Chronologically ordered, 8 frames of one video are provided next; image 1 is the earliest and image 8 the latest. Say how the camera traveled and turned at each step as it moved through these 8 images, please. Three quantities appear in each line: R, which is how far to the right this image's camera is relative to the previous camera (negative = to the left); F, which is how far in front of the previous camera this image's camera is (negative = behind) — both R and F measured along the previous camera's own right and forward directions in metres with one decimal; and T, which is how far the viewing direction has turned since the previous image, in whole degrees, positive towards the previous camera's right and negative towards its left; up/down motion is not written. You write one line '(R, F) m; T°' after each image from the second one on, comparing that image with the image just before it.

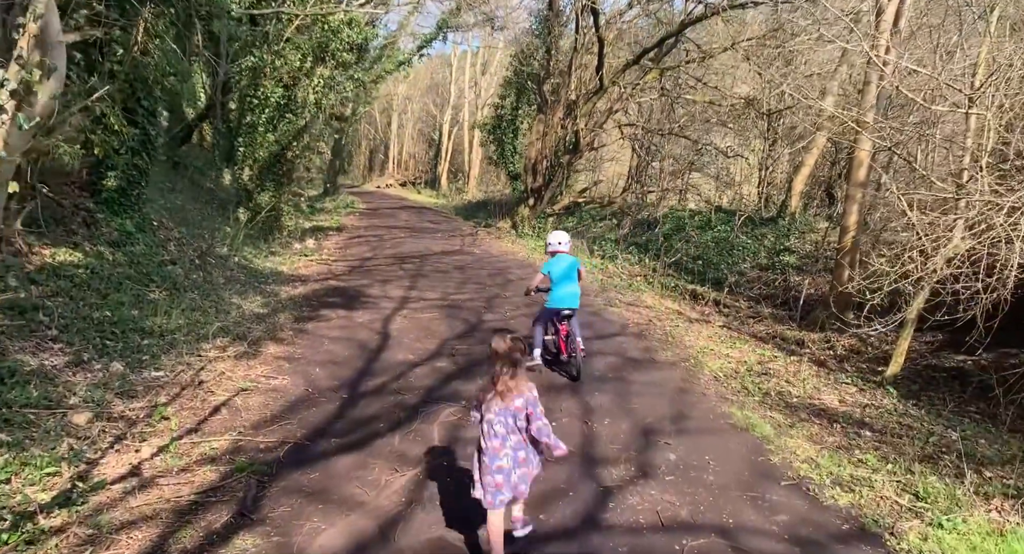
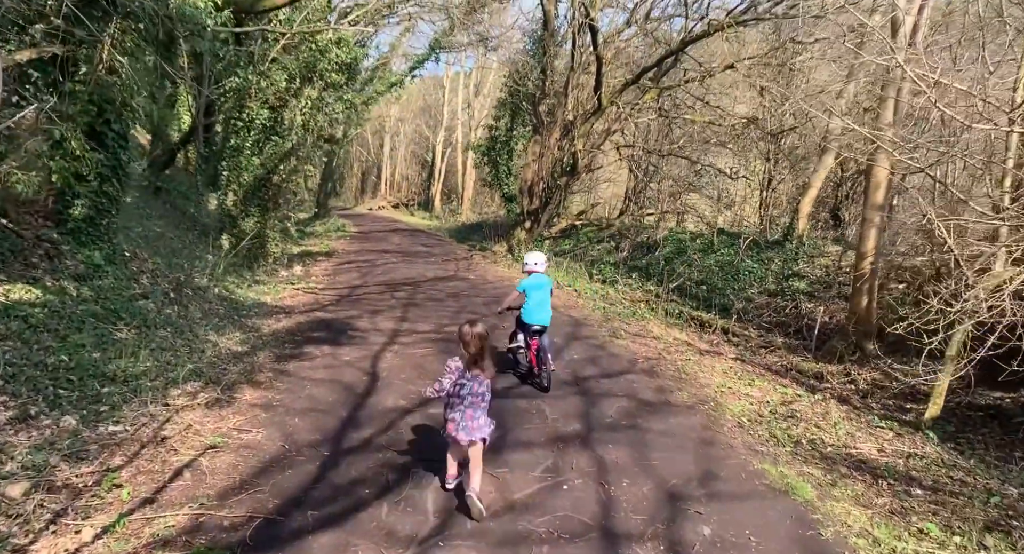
(-0.1, +0.6) m; +1°
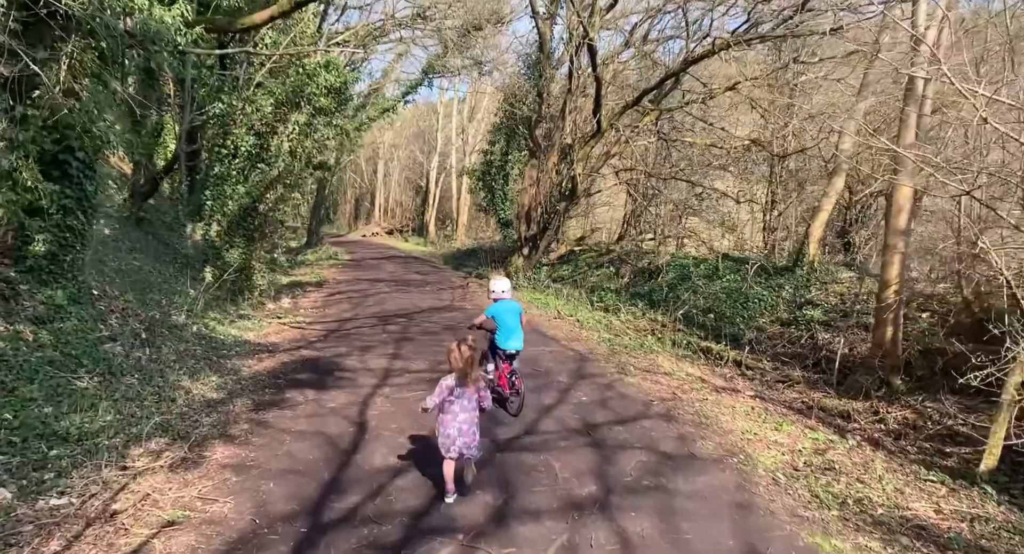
(-0.1, +0.6) m; 0°
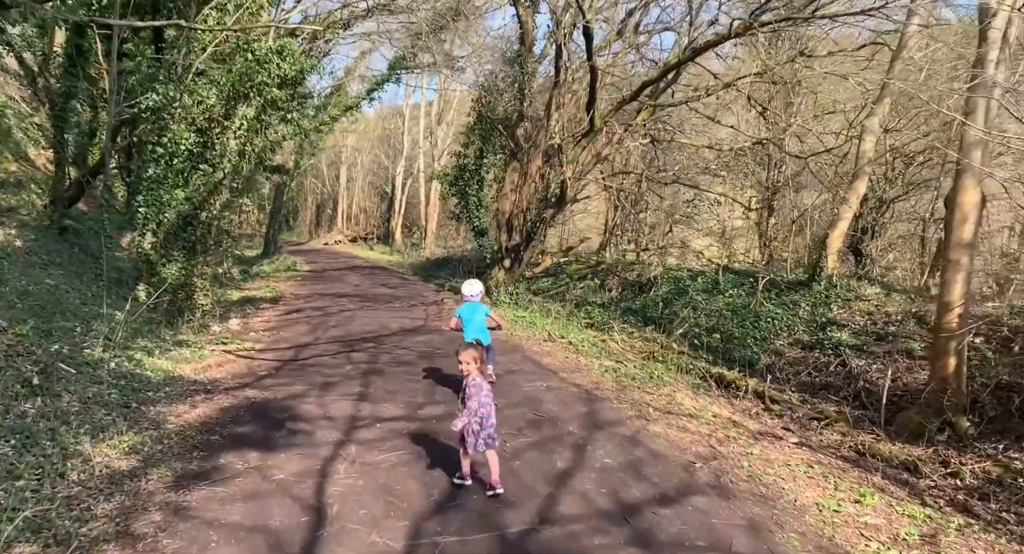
(-0.3, +1.5) m; +3°
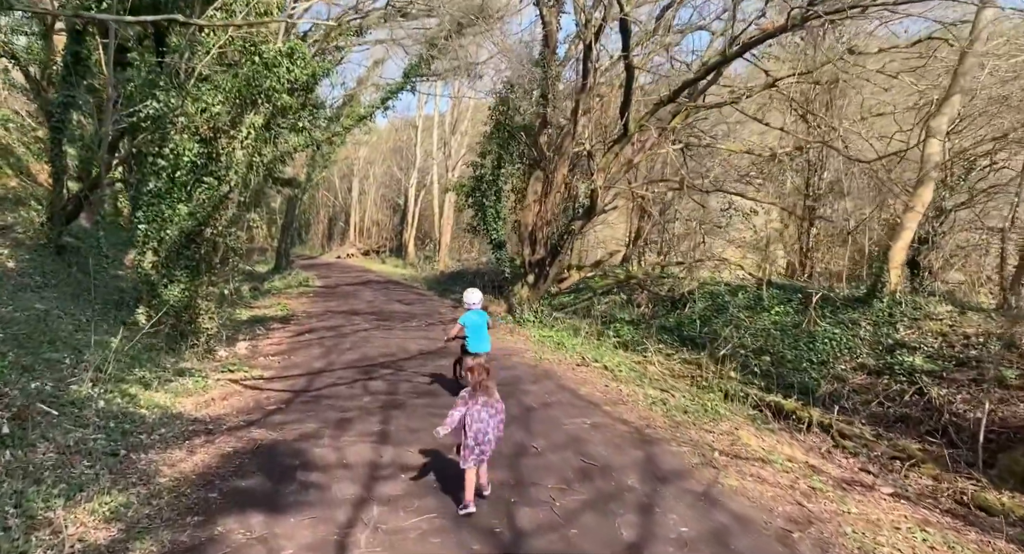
(-0.3, +0.9) m; -1°
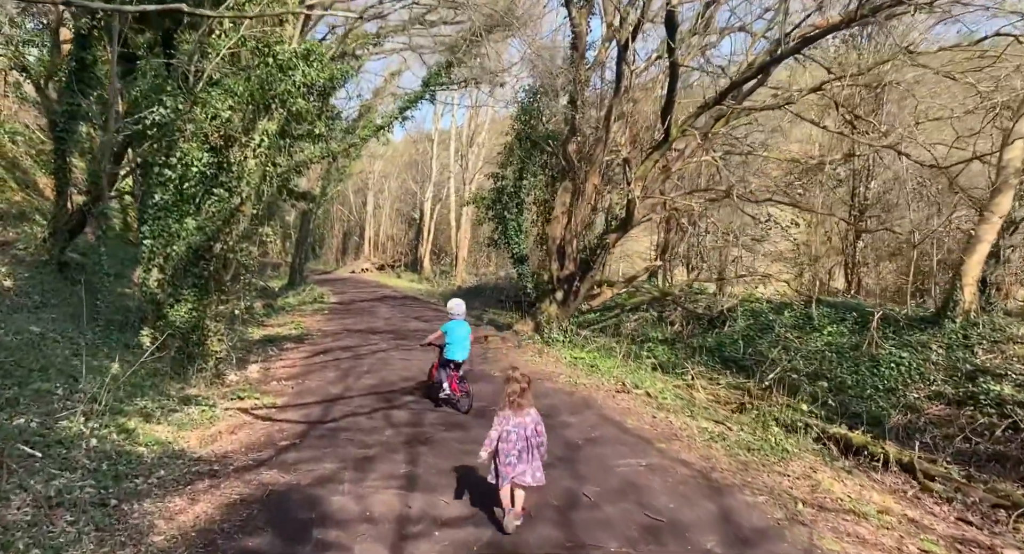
(-0.3, +0.8) m; -1°
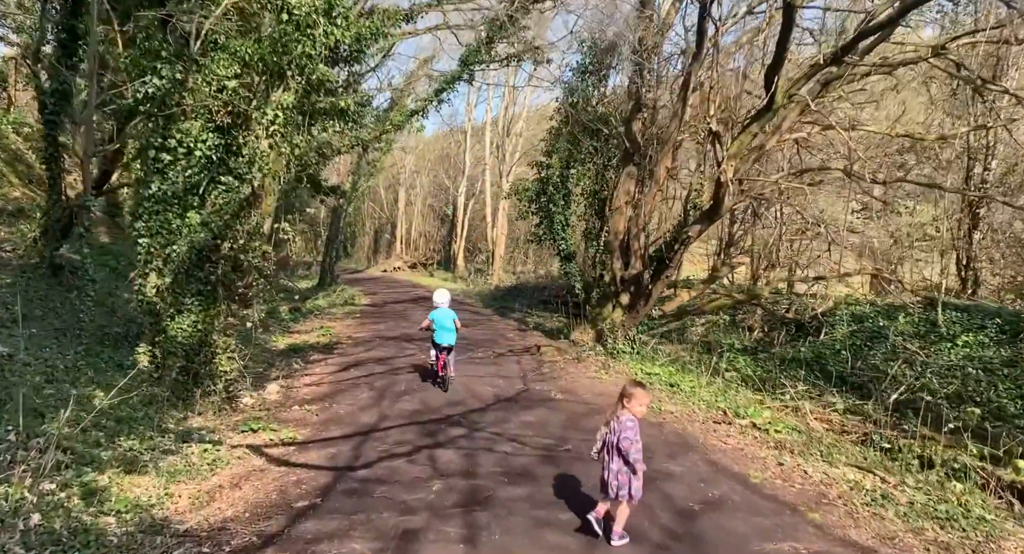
(-0.4, +1.8) m; -3°
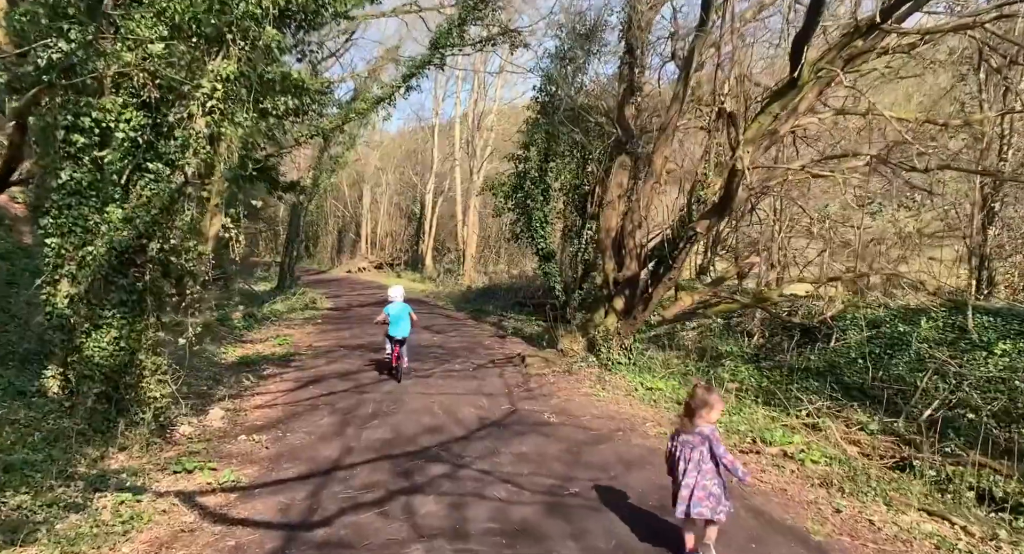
(-0.2, +1.2) m; +3°
